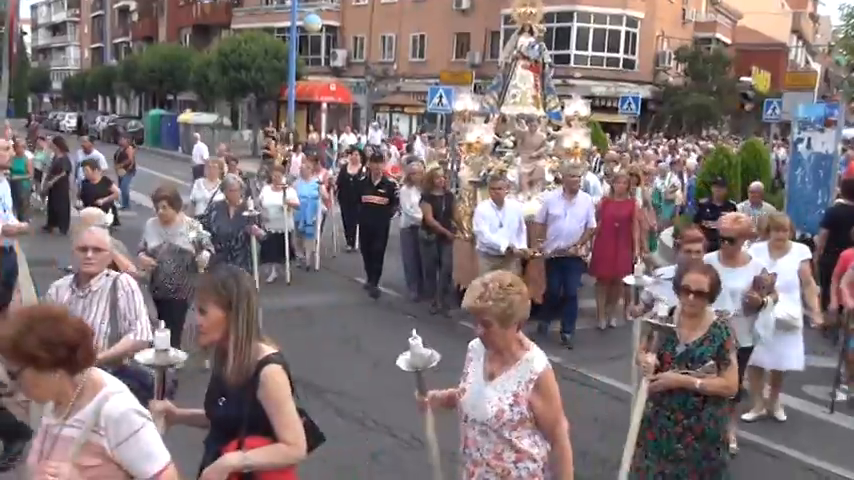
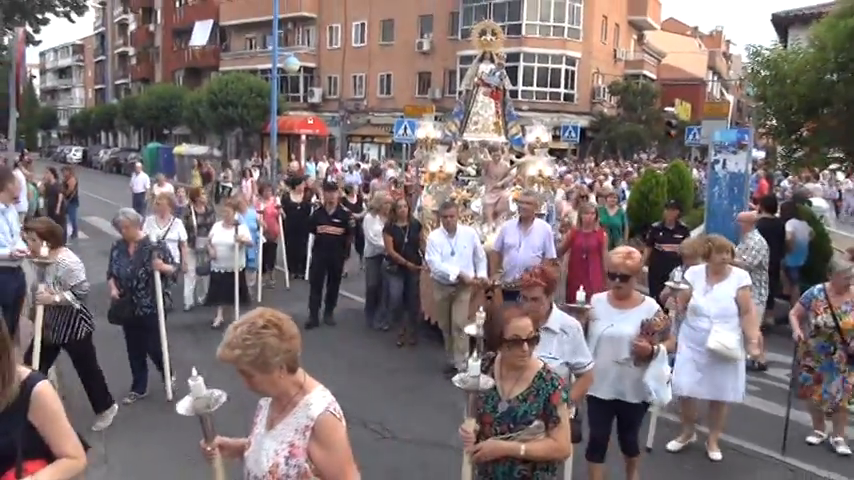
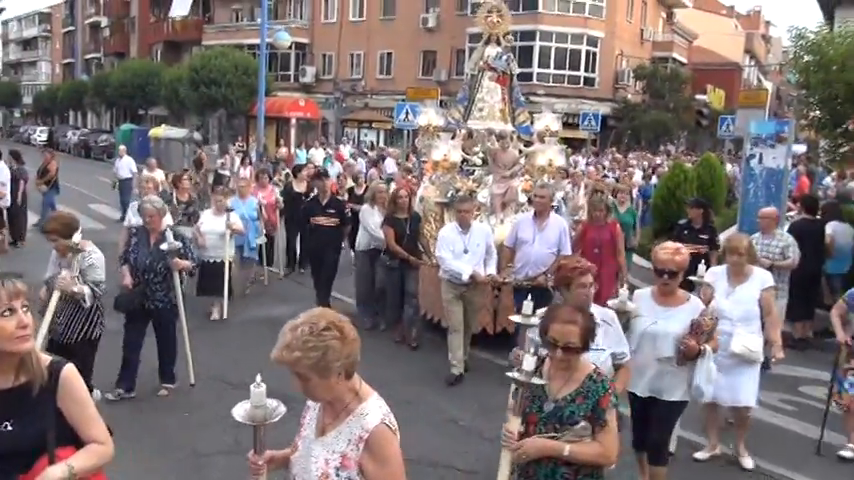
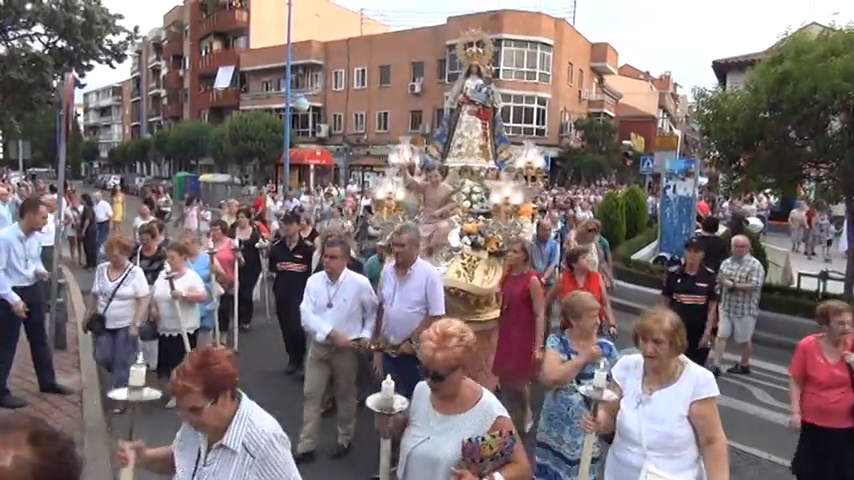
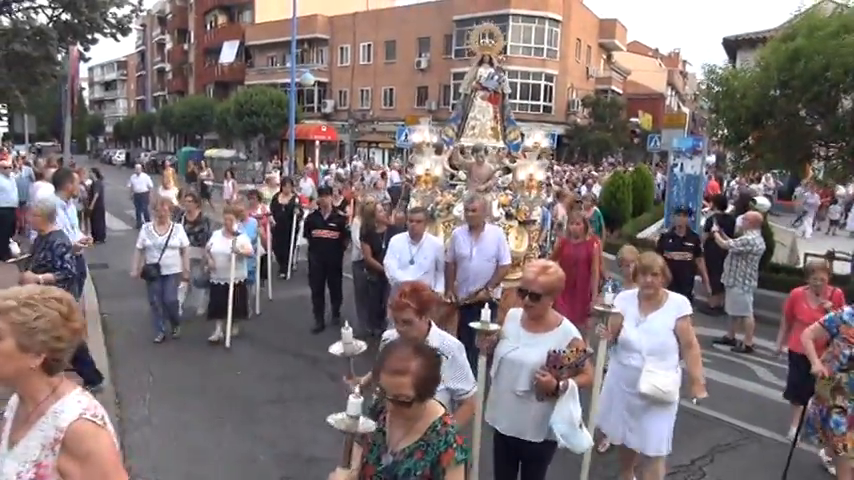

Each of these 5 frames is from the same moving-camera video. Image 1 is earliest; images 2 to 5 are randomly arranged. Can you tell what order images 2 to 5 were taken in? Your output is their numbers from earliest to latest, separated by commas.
3, 2, 5, 4
